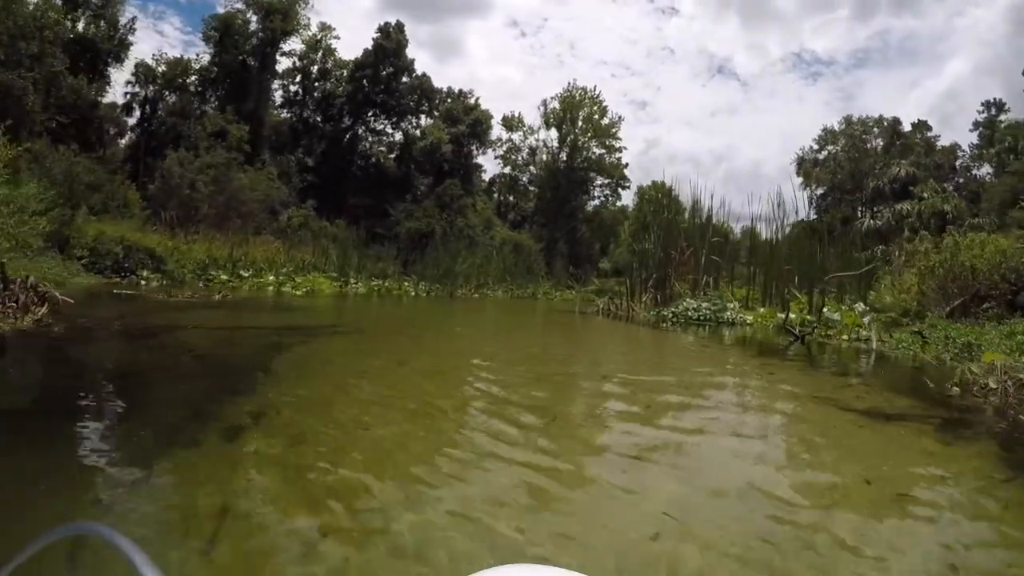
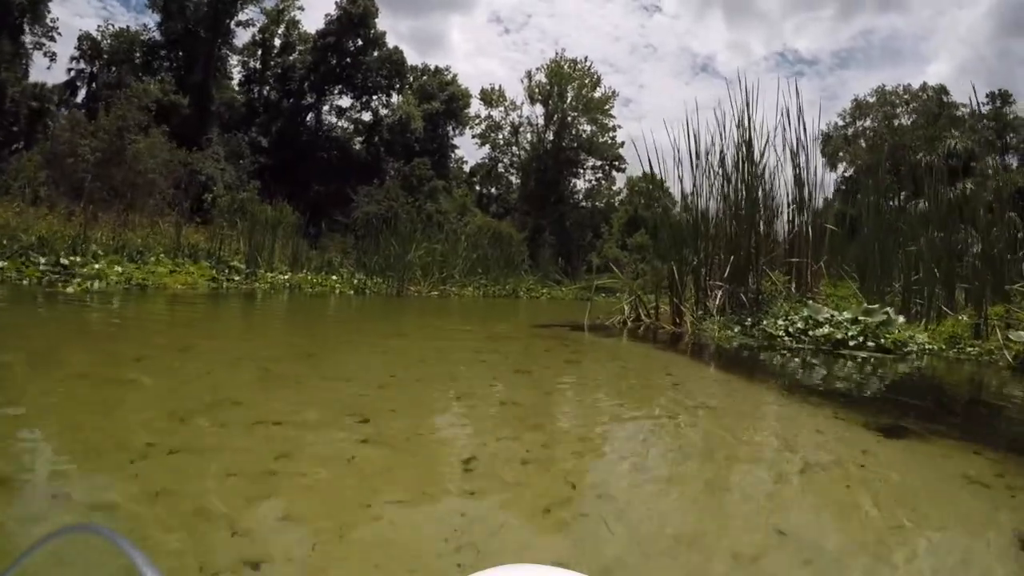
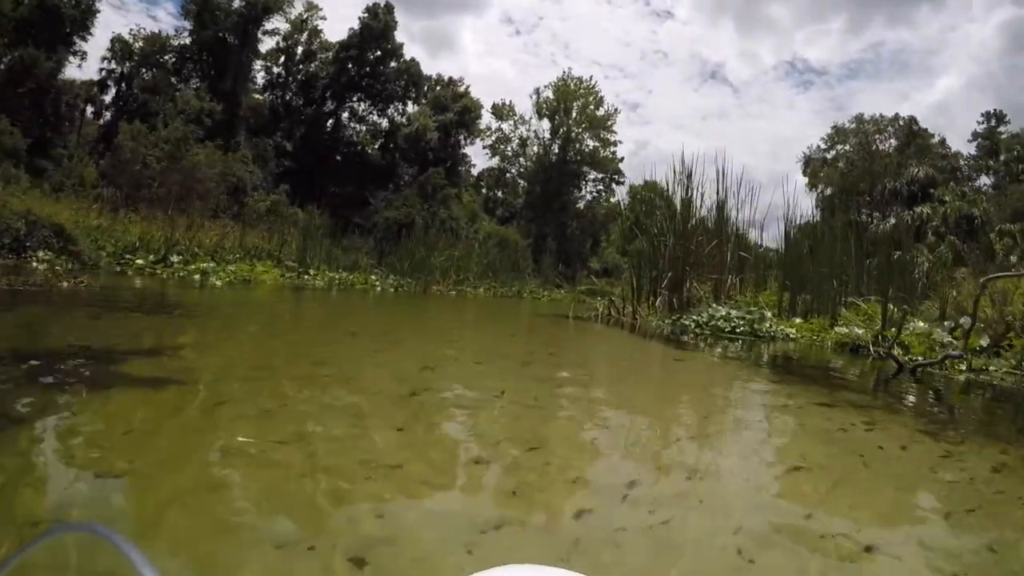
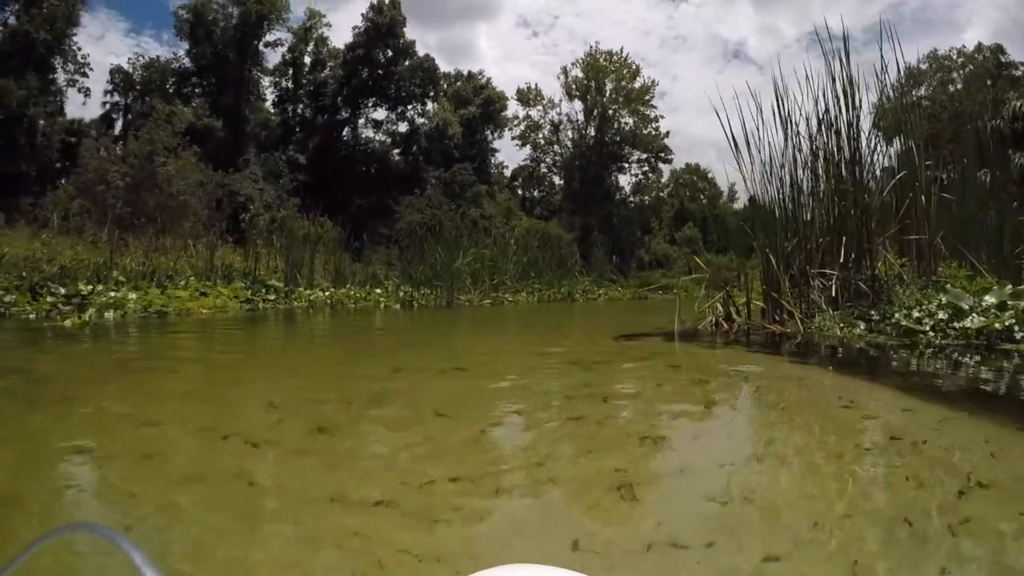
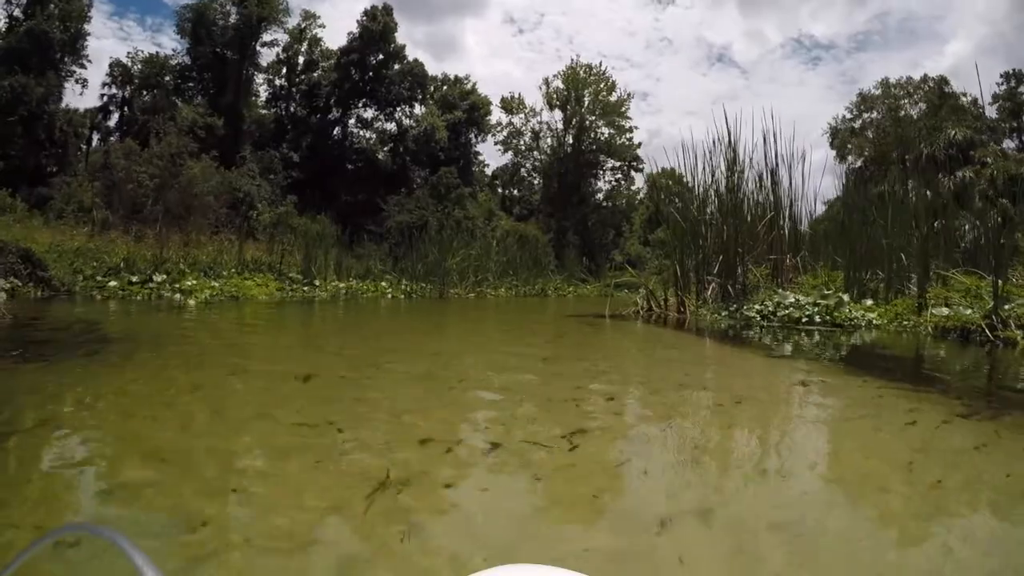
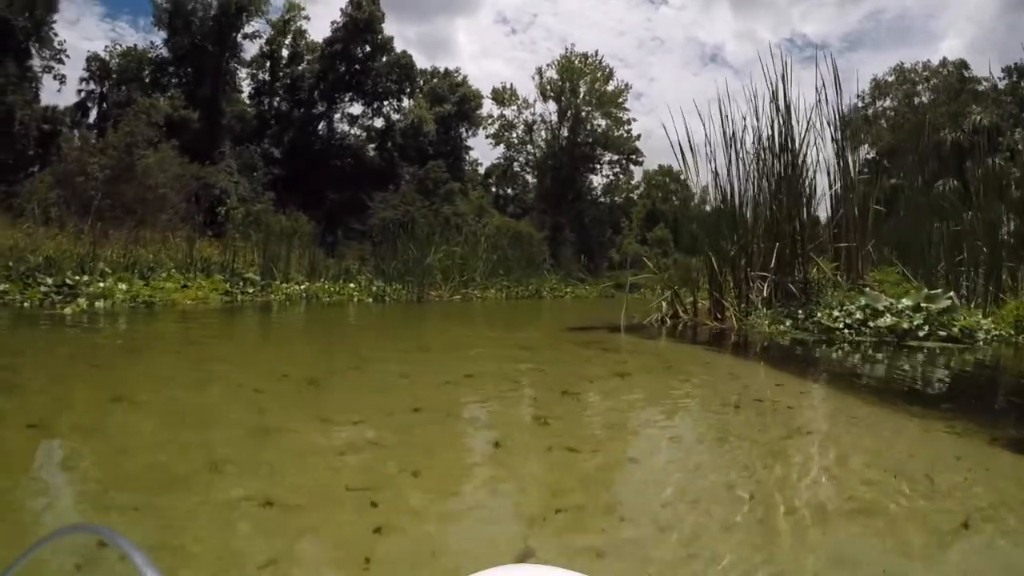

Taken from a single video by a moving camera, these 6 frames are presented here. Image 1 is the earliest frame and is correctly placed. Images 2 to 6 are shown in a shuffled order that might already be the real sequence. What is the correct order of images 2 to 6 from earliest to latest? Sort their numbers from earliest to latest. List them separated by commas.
3, 5, 2, 6, 4
